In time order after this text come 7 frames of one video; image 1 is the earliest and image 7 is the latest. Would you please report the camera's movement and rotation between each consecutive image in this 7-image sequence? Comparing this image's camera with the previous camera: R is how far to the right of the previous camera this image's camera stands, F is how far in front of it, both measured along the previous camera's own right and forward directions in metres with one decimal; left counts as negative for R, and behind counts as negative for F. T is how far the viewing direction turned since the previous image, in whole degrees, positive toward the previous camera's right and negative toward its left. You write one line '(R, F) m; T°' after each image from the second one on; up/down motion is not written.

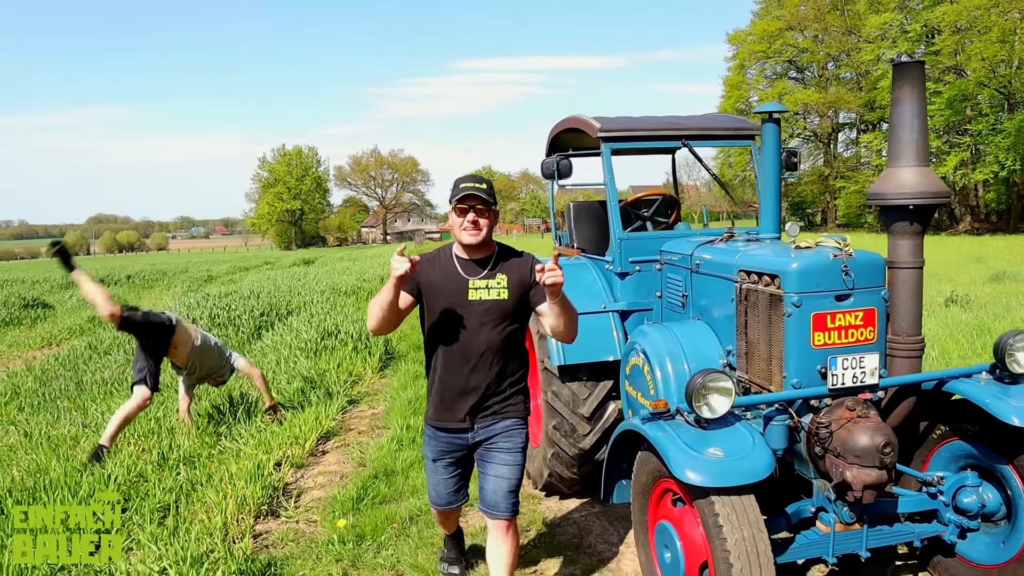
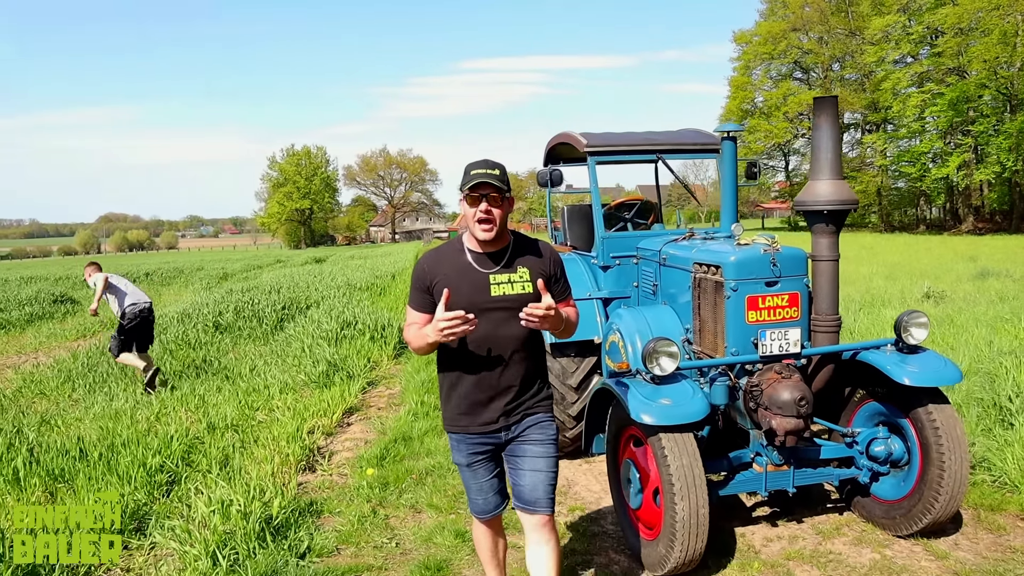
(+0.1, -0.8) m; -1°
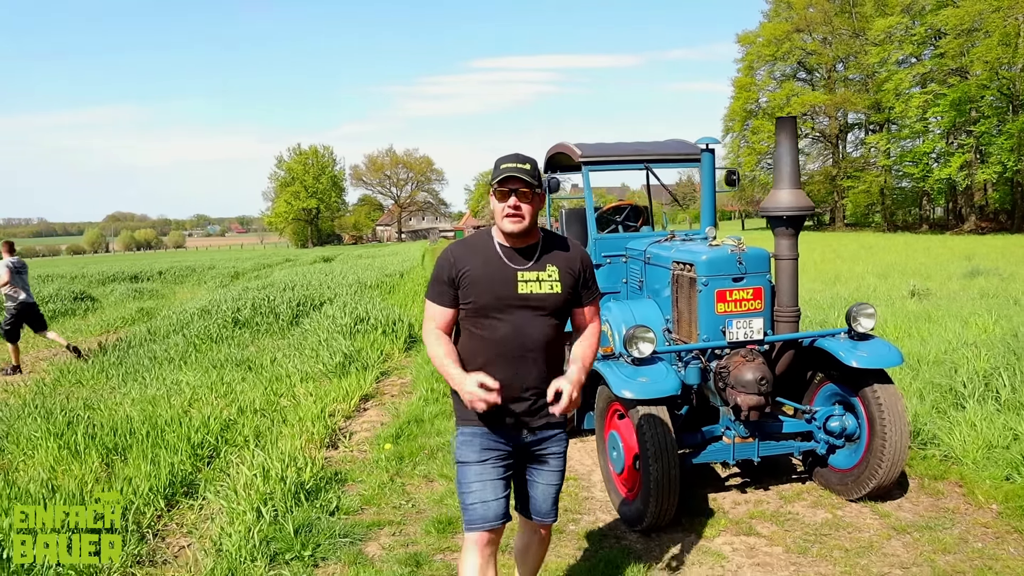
(0.0, -0.6) m; 0°
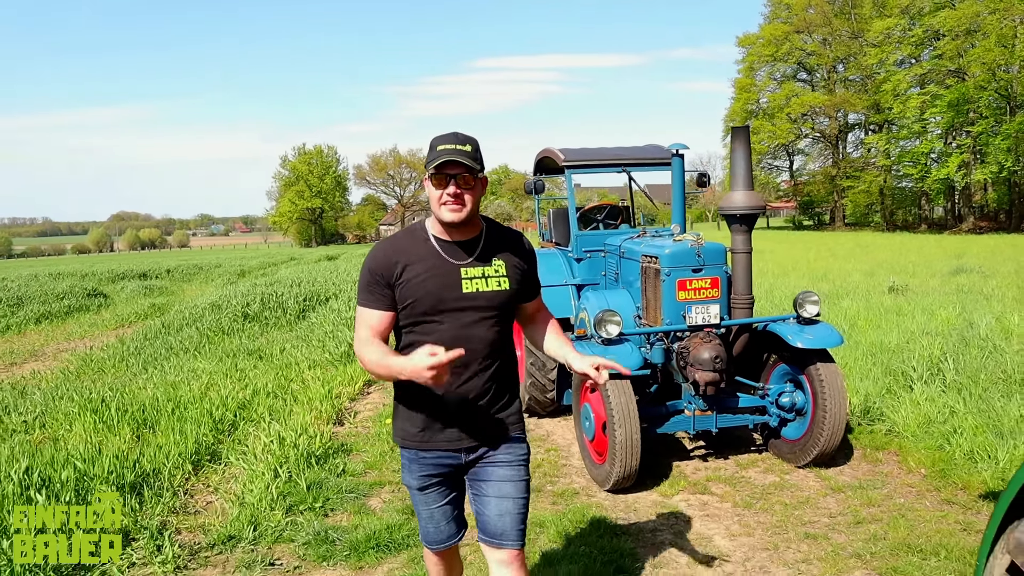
(+0.1, -0.6) m; 0°
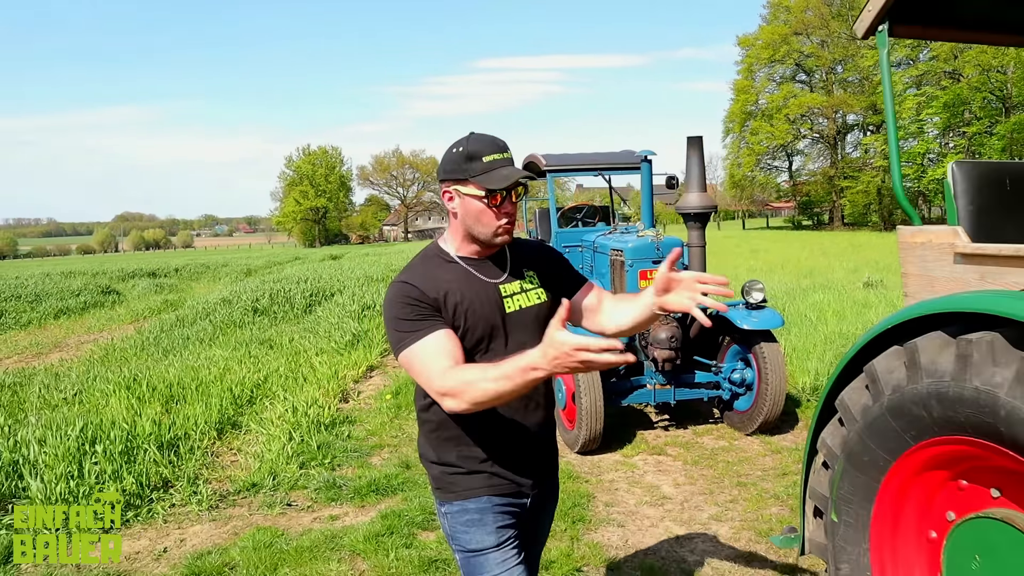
(+0.2, -0.7) m; 0°
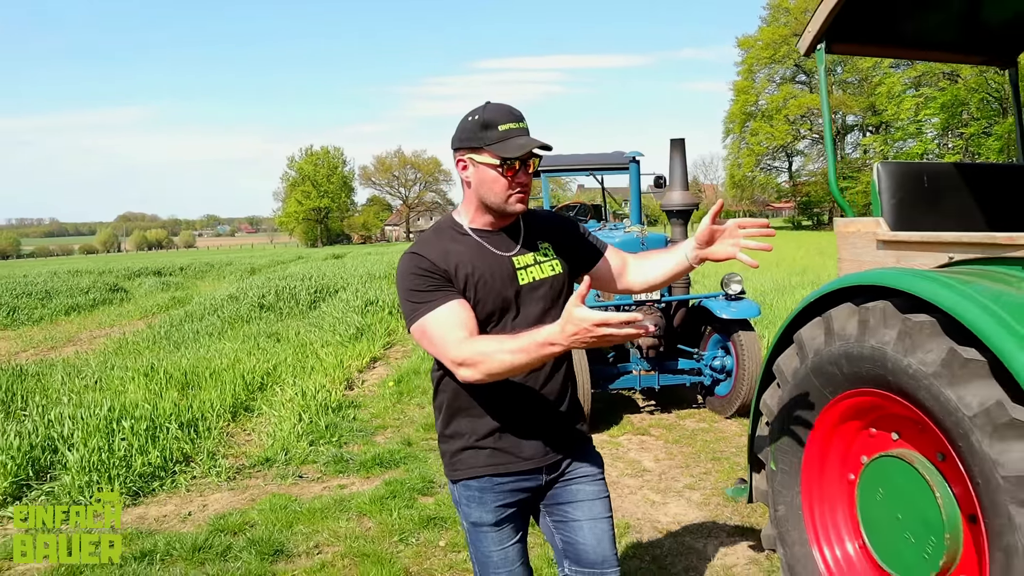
(+0.1, -0.4) m; 0°
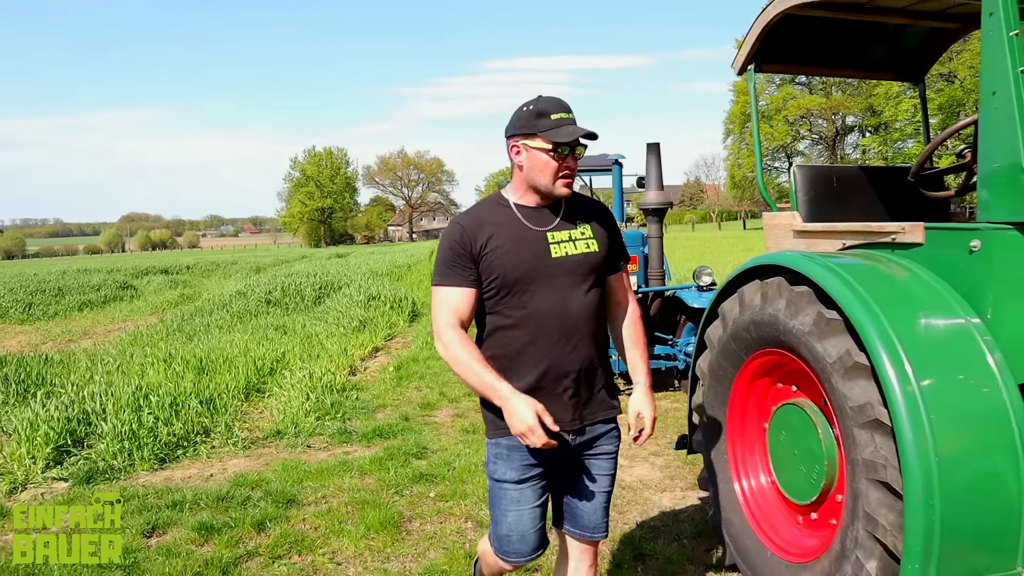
(+0.1, -0.5) m; 0°
